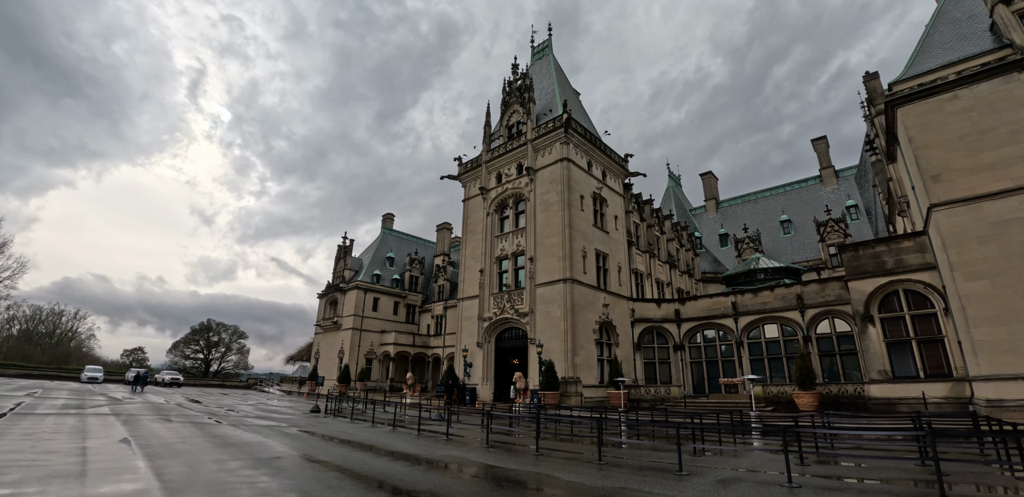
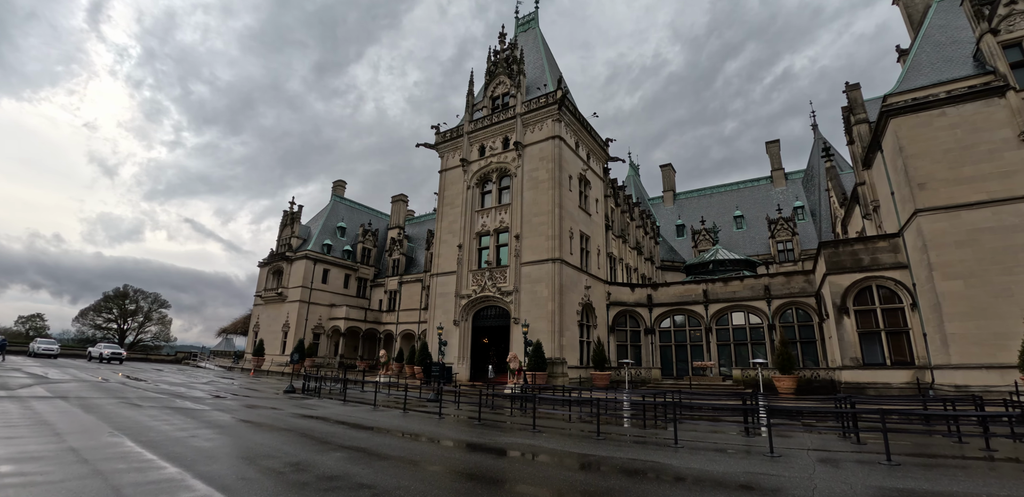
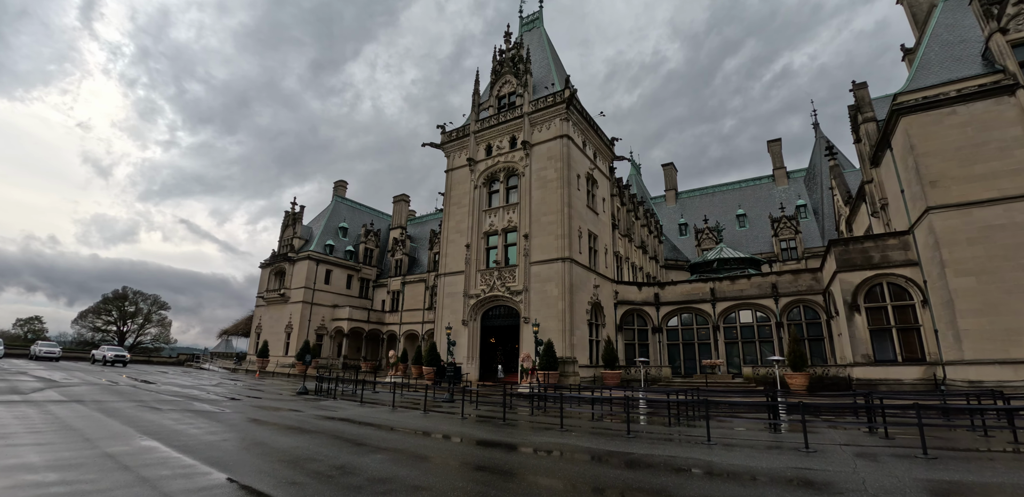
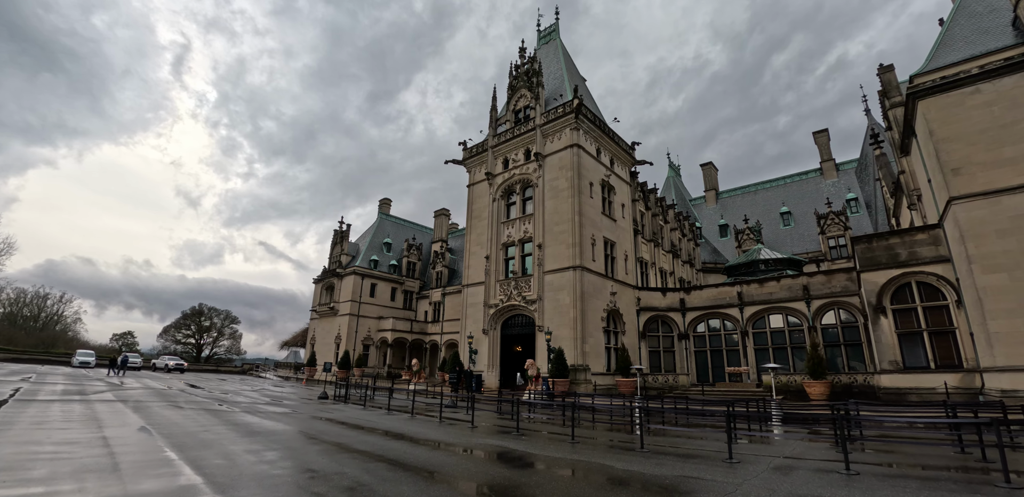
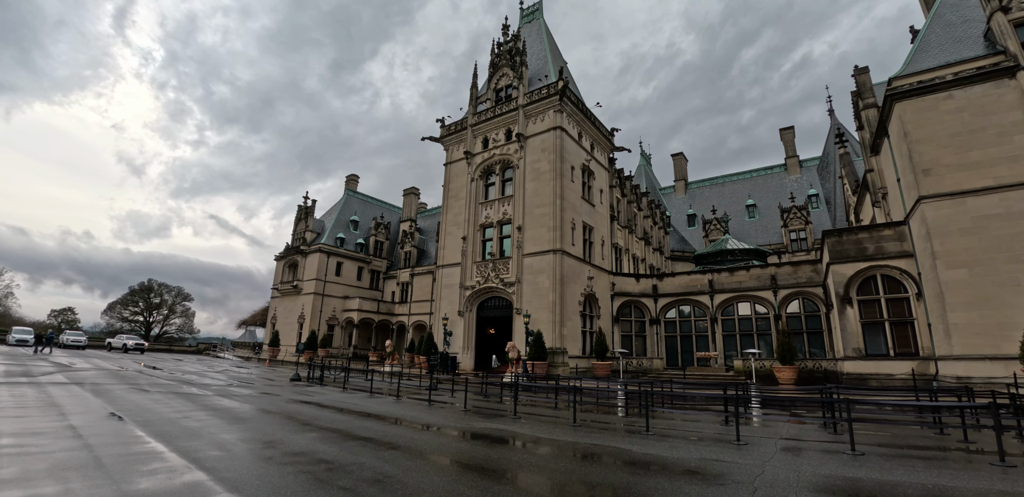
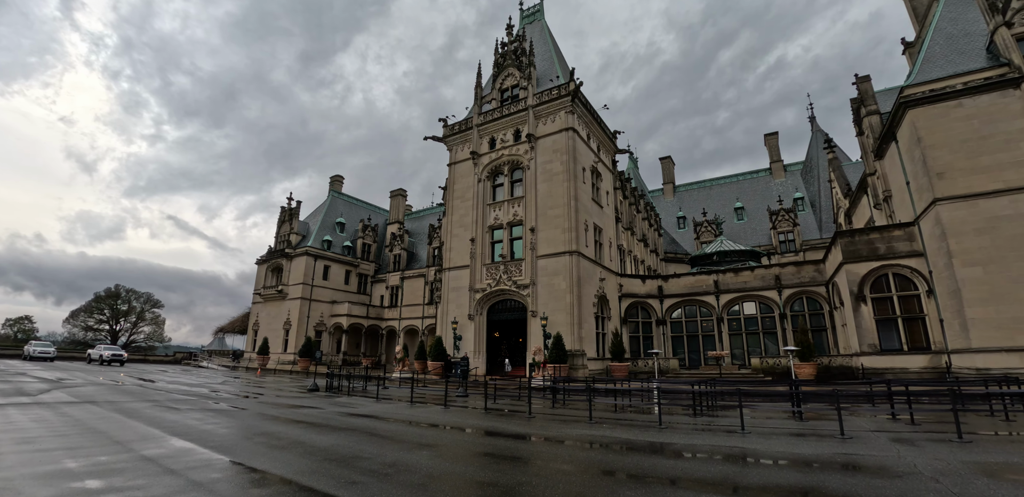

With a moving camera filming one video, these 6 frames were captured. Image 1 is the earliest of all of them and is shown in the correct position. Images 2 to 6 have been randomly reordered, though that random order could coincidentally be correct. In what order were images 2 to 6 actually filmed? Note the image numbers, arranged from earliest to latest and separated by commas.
4, 5, 2, 3, 6
